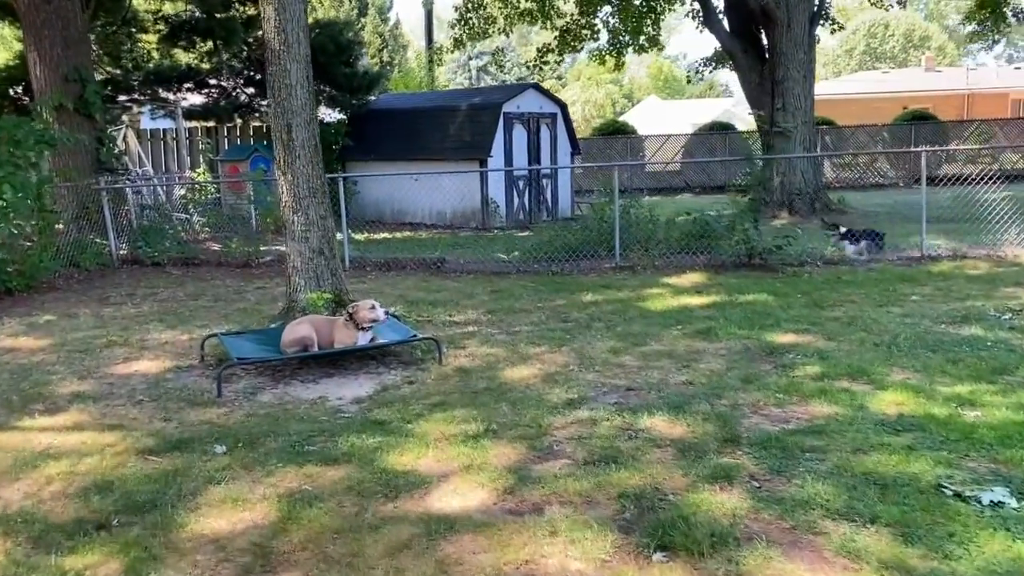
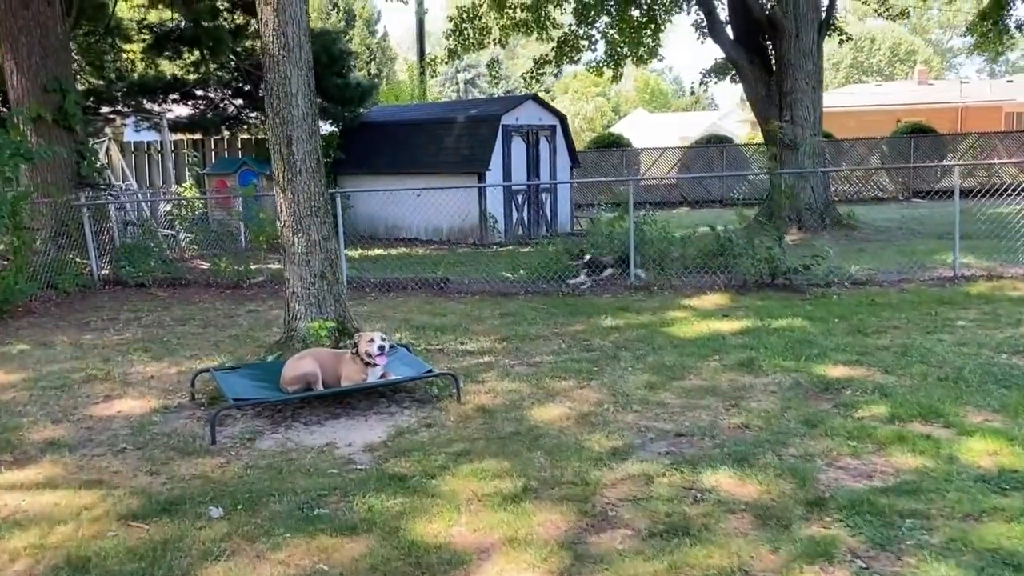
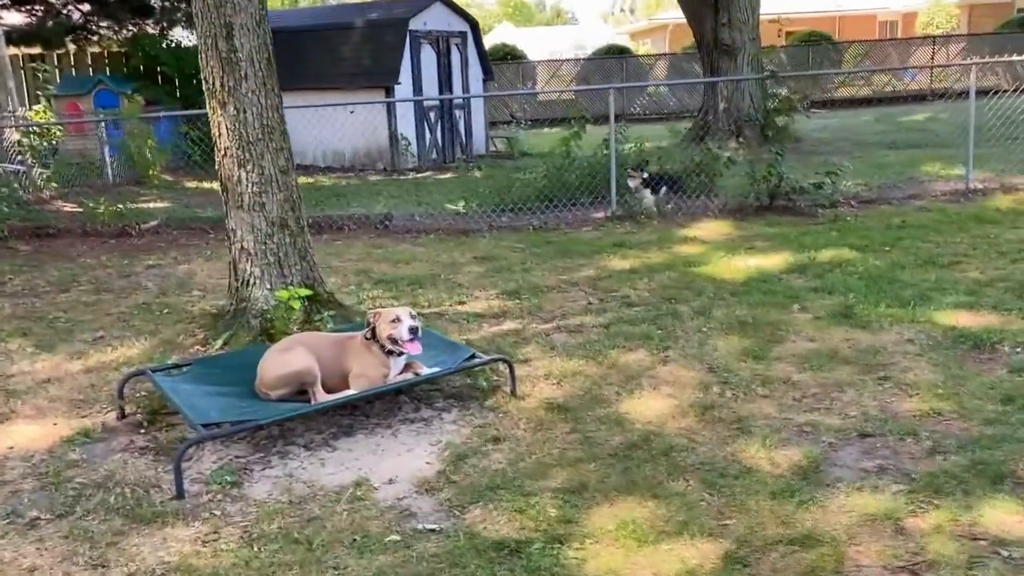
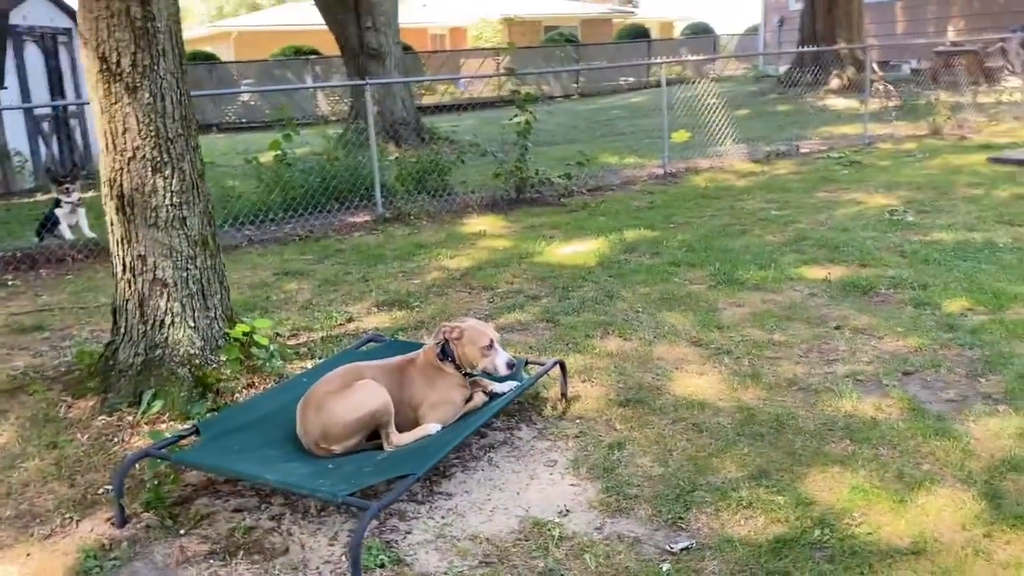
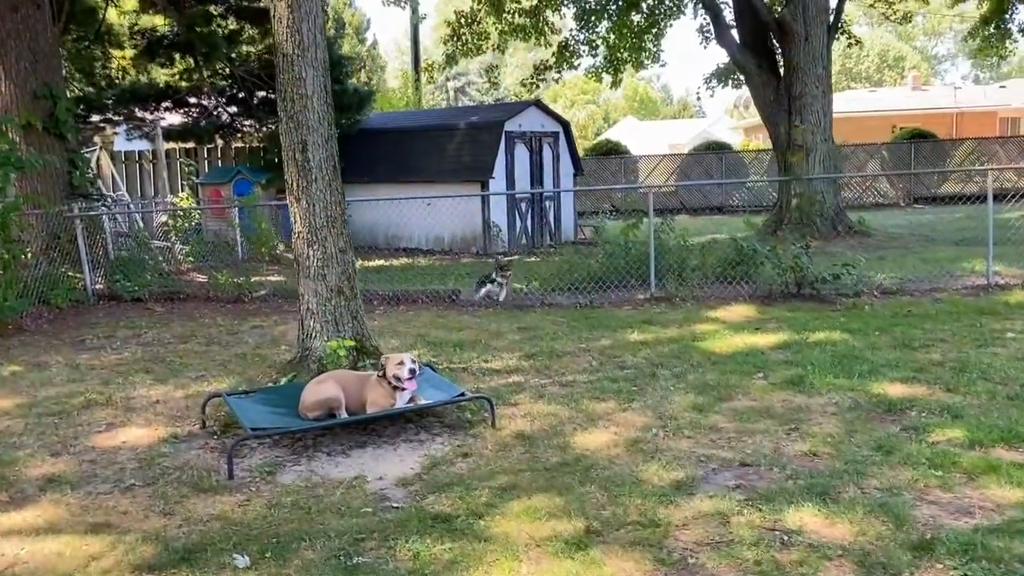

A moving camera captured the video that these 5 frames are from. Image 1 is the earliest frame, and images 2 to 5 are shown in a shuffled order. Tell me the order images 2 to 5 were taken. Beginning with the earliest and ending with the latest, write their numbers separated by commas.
2, 5, 3, 4
